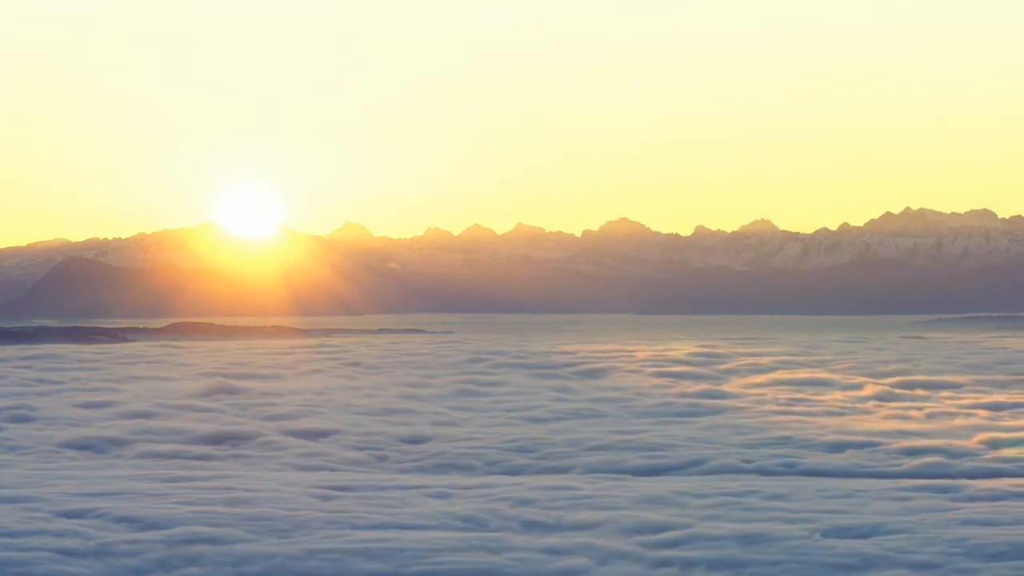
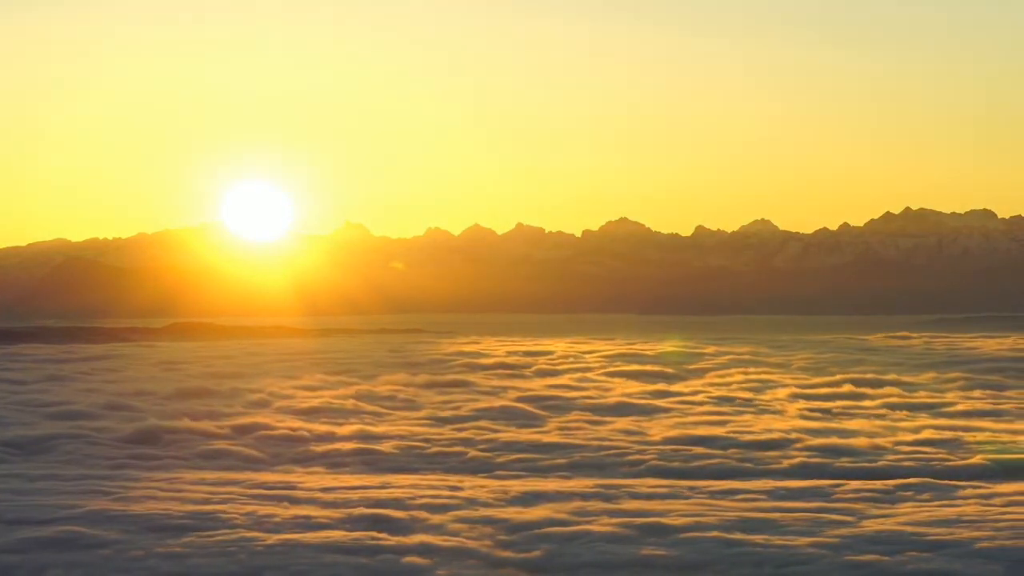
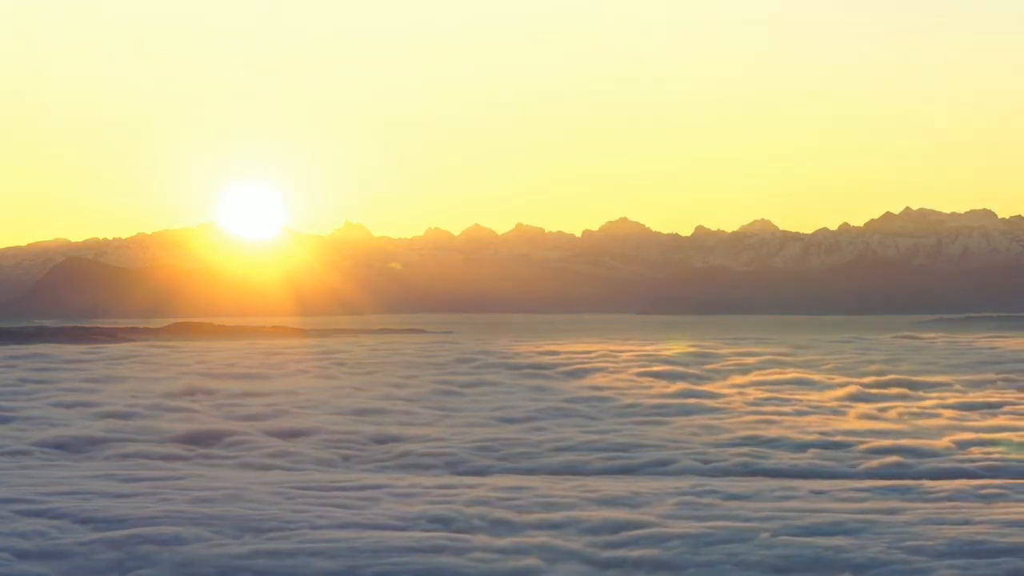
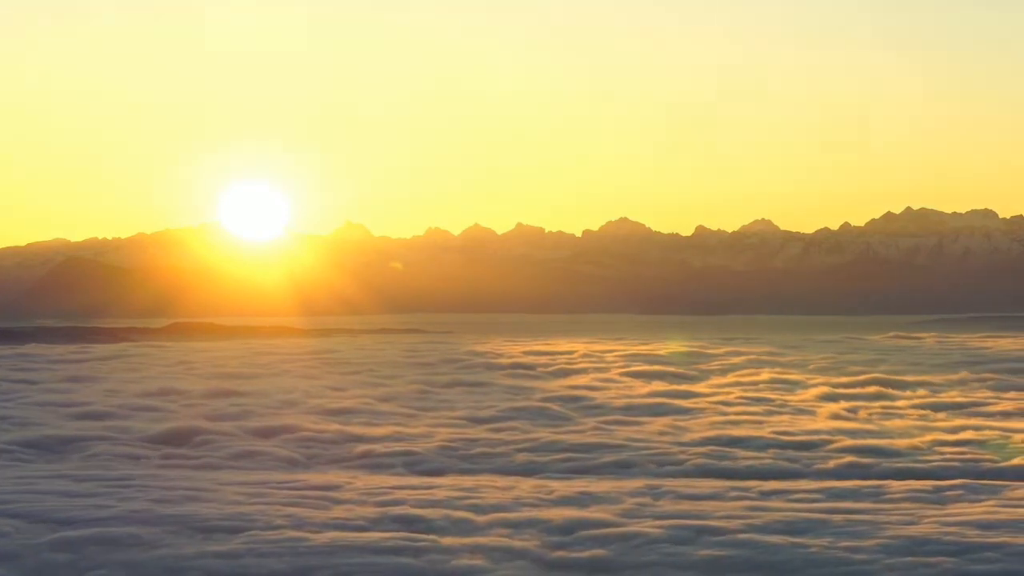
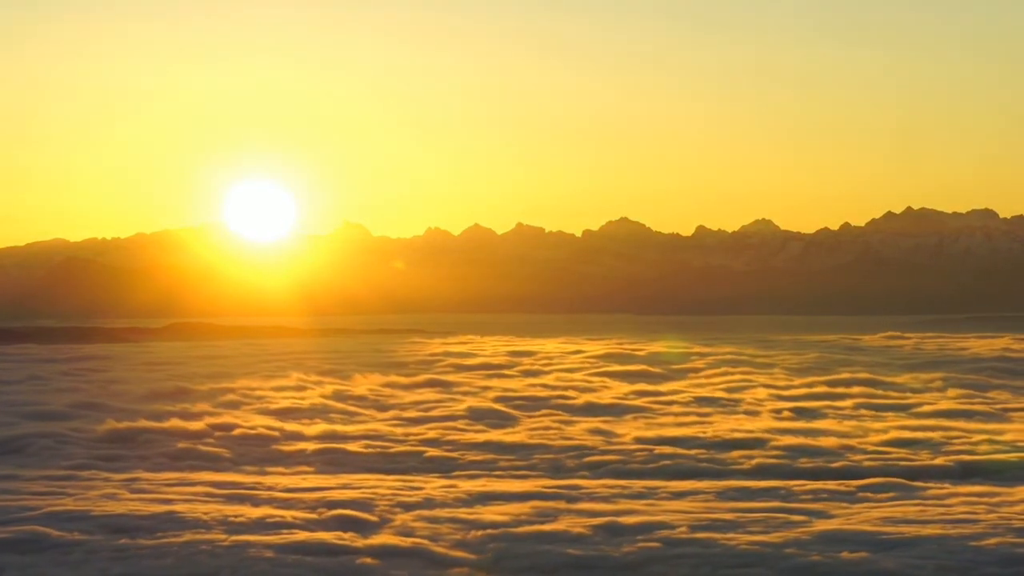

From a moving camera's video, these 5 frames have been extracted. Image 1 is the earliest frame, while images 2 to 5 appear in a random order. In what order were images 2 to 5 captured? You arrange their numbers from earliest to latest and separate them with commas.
3, 4, 2, 5
